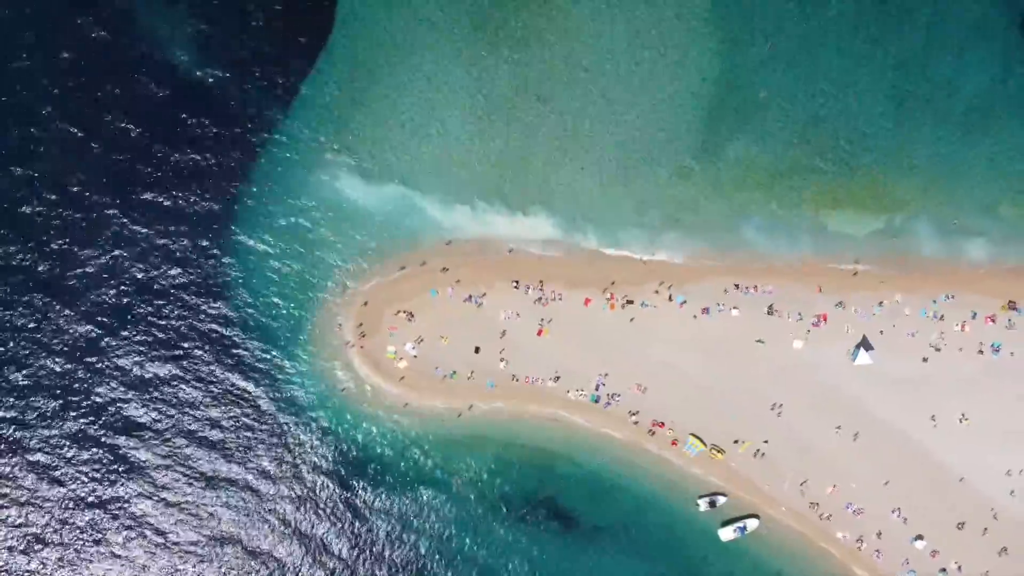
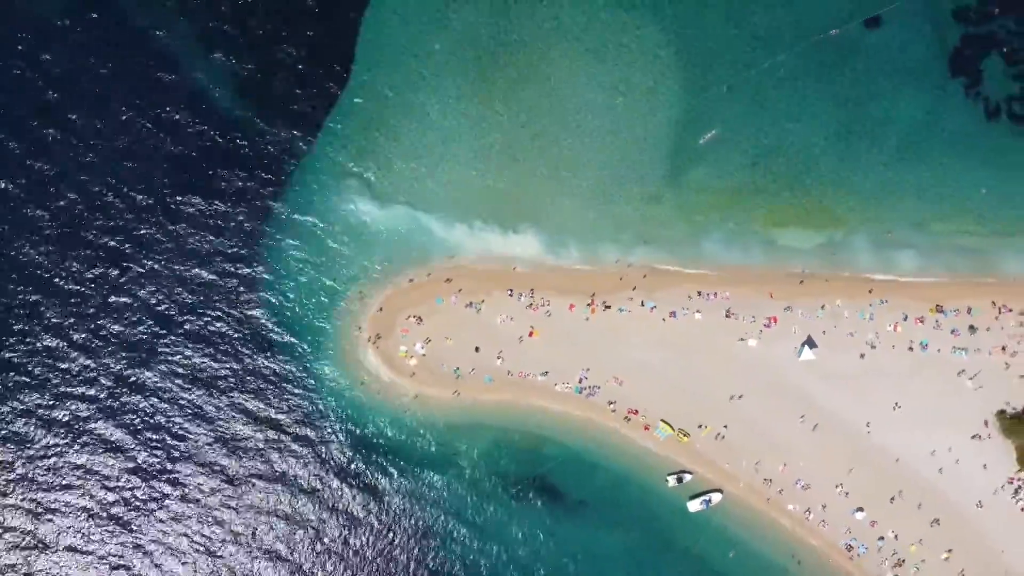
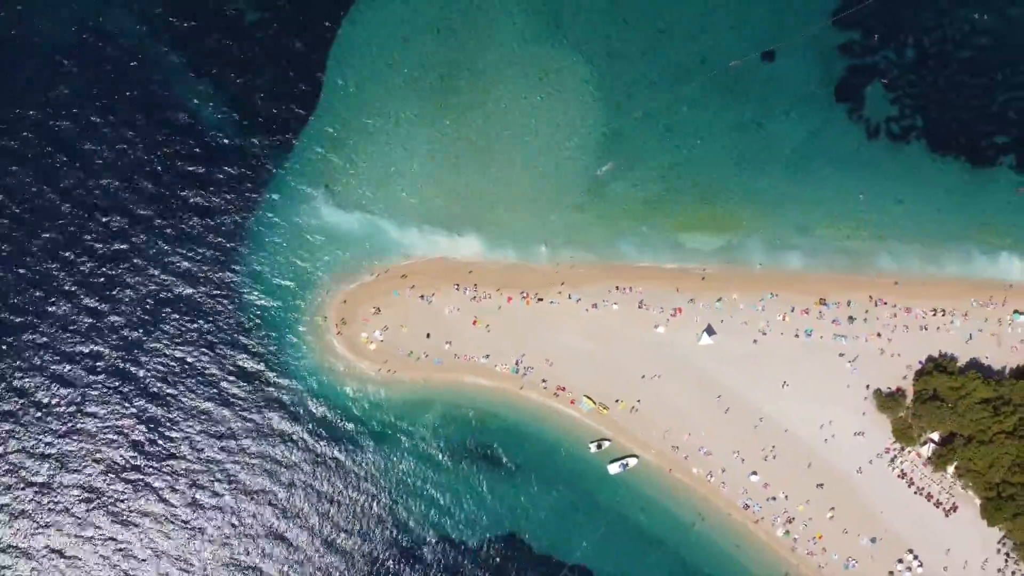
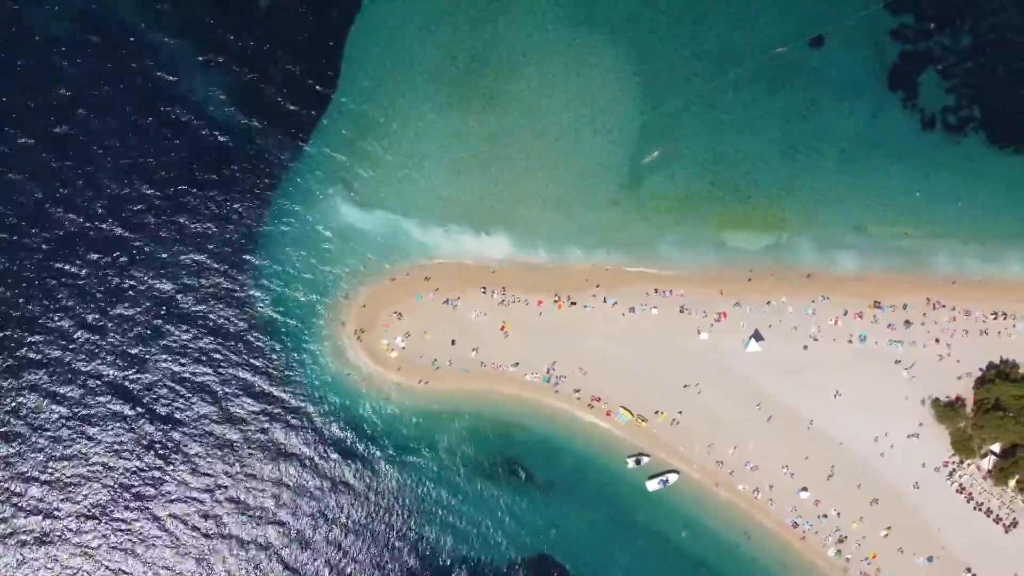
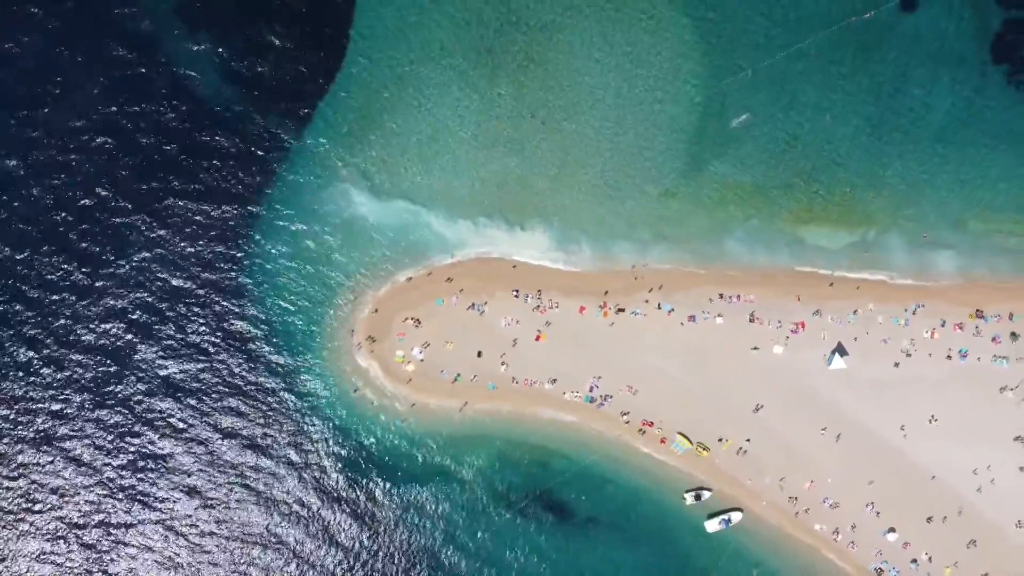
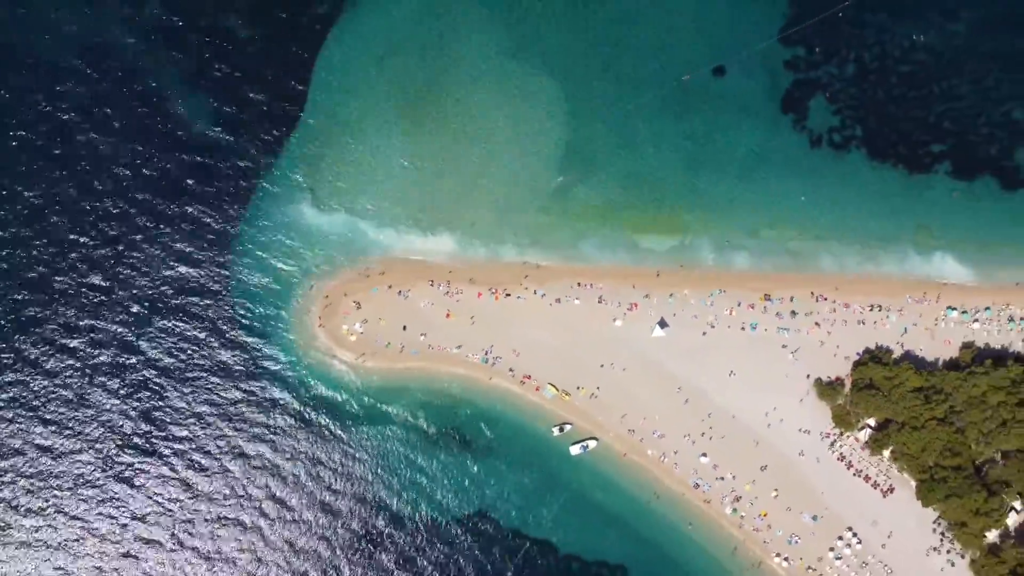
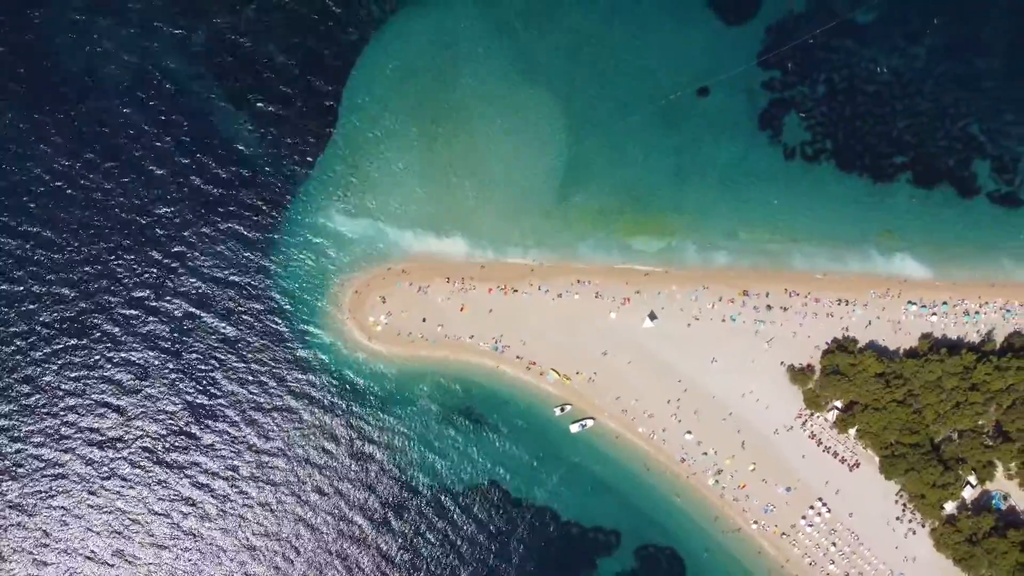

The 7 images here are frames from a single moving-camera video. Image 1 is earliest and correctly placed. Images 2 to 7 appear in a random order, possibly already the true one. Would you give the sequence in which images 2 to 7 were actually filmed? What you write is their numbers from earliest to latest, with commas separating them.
5, 2, 4, 3, 6, 7
